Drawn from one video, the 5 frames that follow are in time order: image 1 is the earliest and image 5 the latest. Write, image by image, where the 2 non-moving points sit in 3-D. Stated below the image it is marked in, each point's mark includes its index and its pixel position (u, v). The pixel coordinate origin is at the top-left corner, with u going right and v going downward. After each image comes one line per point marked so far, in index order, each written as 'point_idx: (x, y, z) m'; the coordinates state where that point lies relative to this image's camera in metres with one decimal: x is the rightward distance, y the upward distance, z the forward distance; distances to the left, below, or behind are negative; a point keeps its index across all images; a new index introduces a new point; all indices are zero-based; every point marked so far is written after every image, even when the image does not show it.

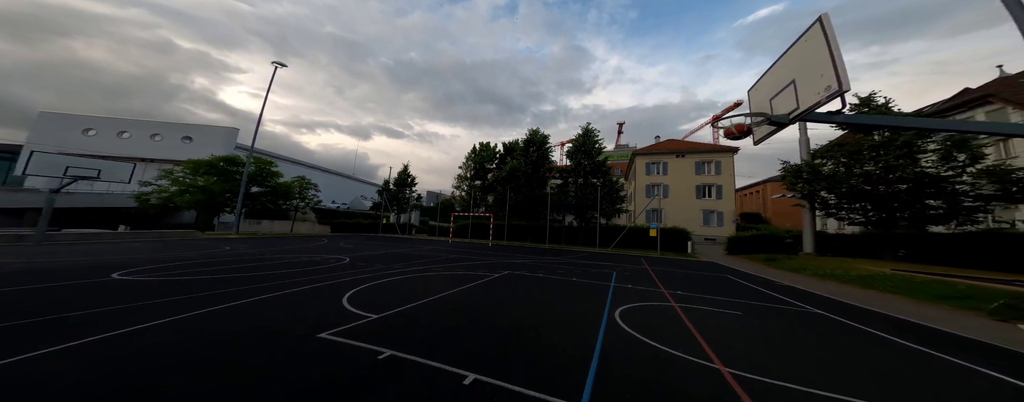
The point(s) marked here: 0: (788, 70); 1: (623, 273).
0: (+8.7, +4.1, +8.8) m
1: (+6.8, -4.4, +17.0) m
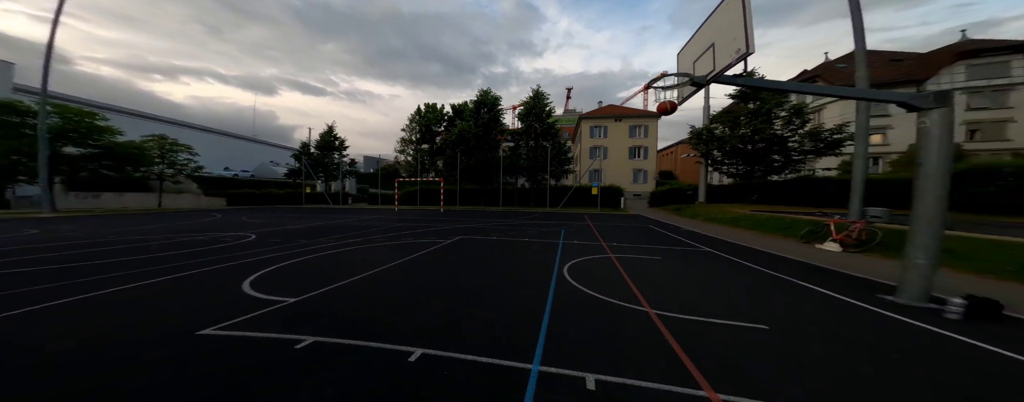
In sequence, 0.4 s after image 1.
0: (+6.7, +5.6, +9.3) m
1: (+3.7, -1.9, +18.1) m
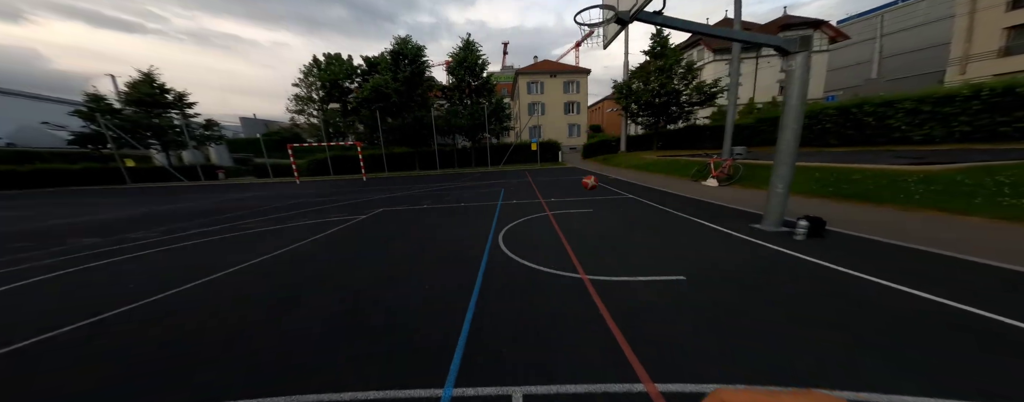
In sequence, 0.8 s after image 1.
0: (+4.0, +7.3, +8.5) m
1: (-0.2, +0.7, +17.6) m
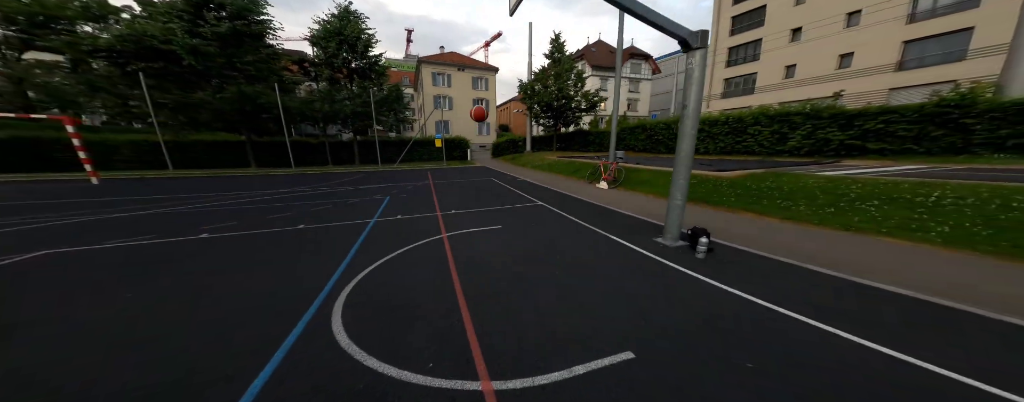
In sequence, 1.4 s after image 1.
0: (+0.7, +7.1, +7.3) m
1: (-6.1, +0.5, +14.7) m
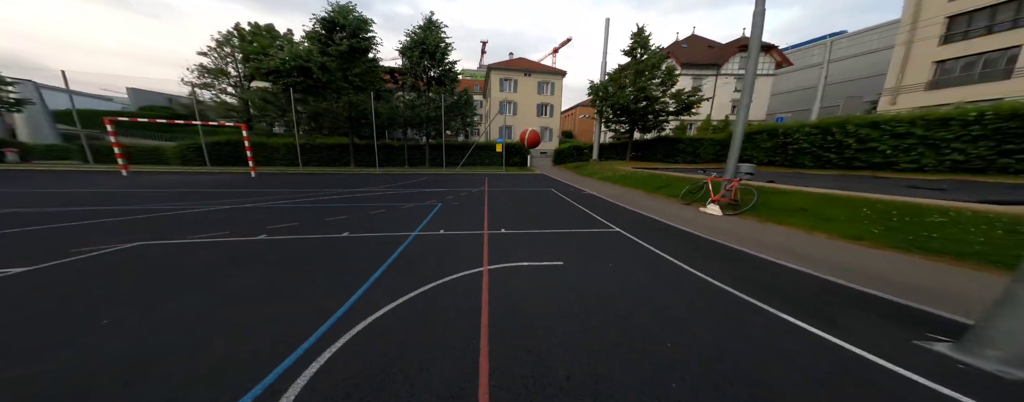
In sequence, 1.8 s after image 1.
0: (+2.5, +6.5, +4.7) m
1: (-3.0, +0.1, +13.3) m
